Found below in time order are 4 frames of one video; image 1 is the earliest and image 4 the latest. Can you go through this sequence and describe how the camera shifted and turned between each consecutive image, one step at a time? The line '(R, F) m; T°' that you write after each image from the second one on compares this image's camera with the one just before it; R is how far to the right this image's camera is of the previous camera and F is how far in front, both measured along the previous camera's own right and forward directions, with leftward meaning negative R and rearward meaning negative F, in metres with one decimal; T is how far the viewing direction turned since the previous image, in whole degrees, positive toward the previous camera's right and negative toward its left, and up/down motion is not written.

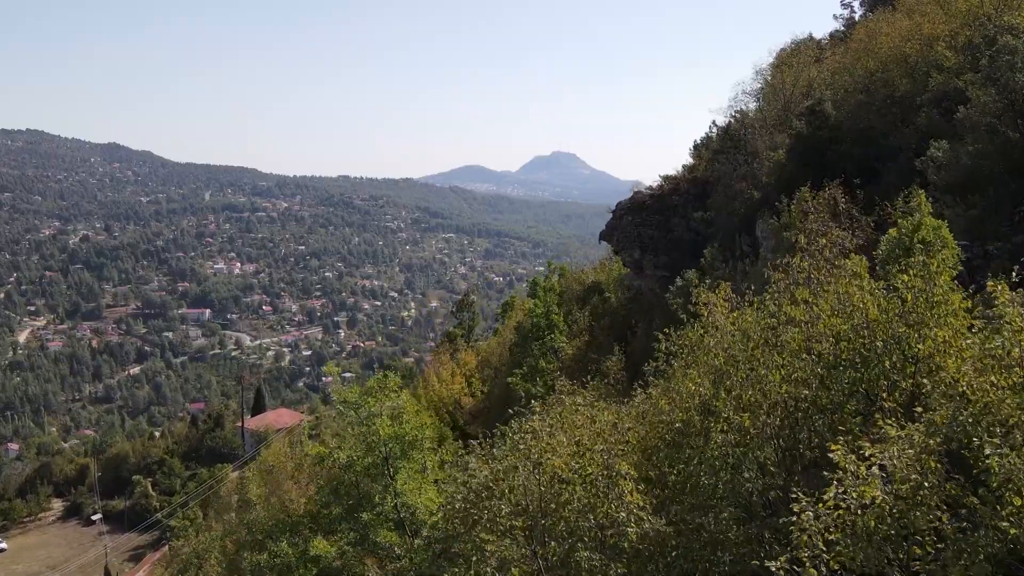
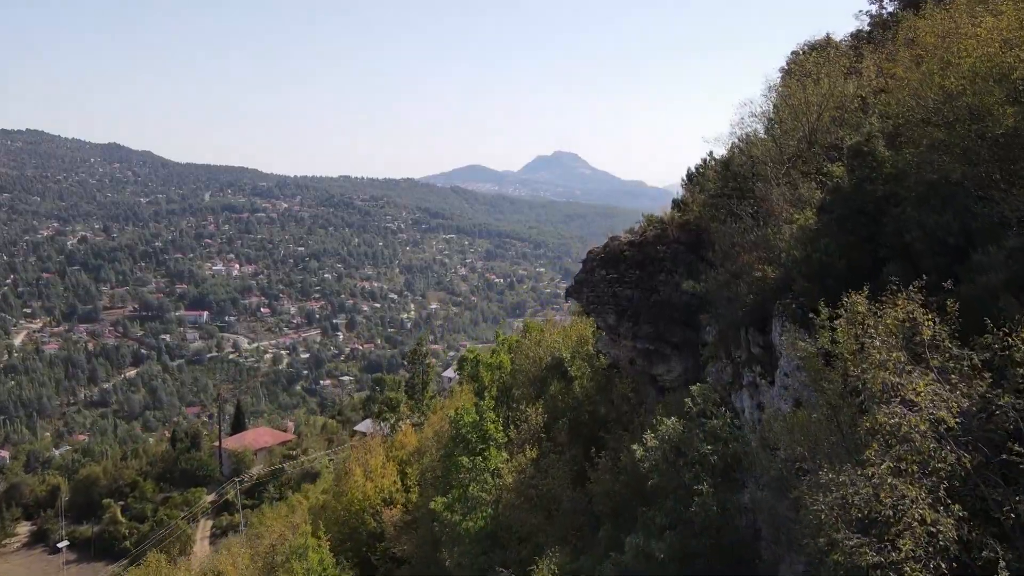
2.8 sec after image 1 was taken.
(+0.5, +2.9) m; 0°
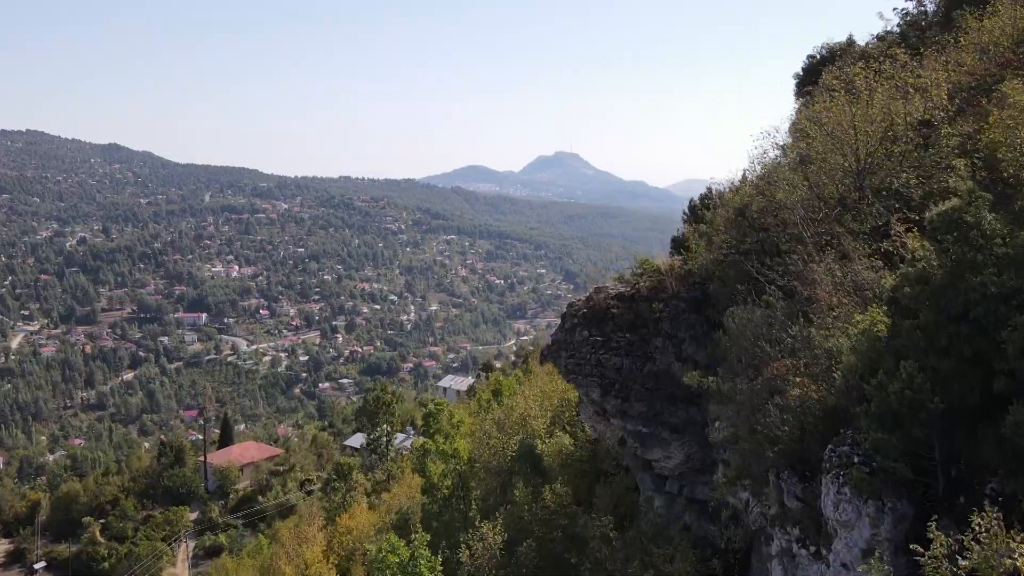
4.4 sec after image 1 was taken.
(+0.3, +2.0) m; 0°
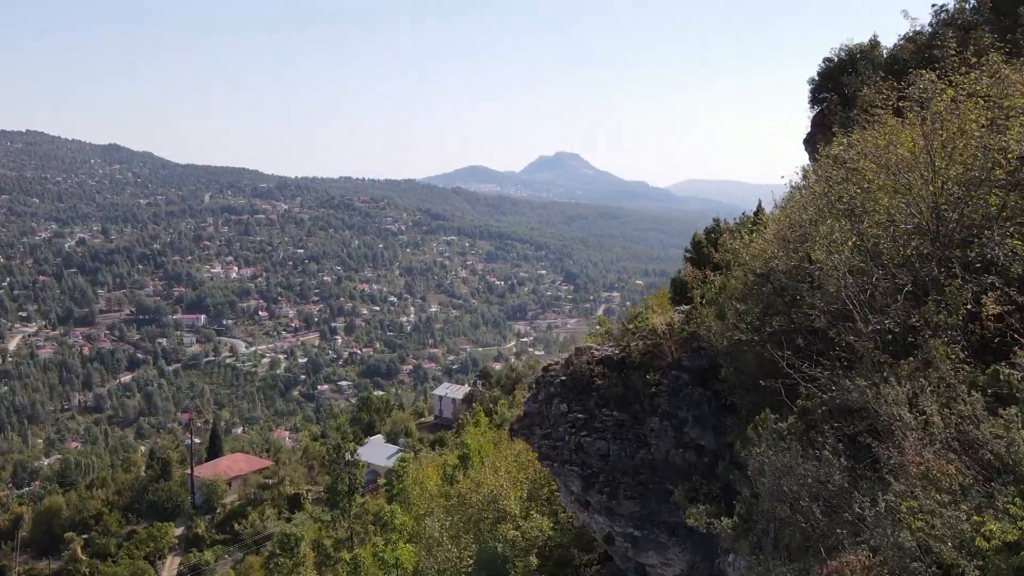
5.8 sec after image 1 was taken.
(+0.2, +1.6) m; 0°
